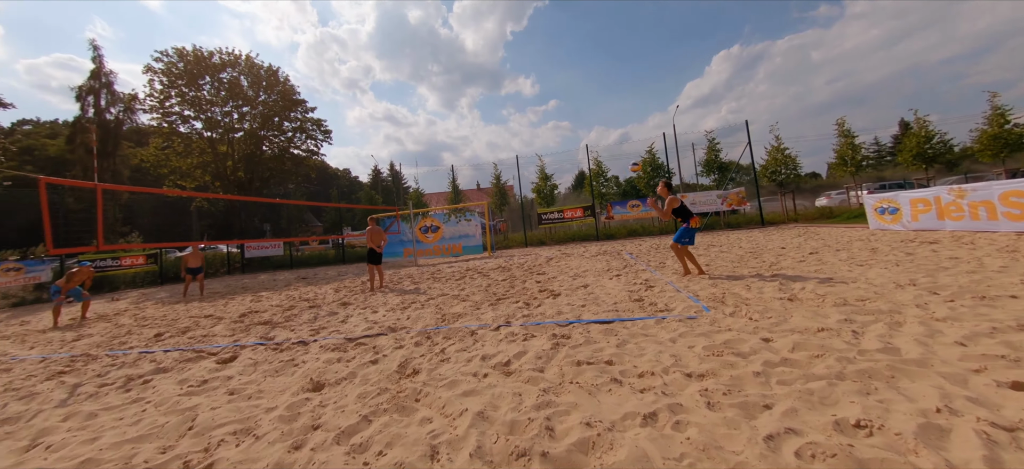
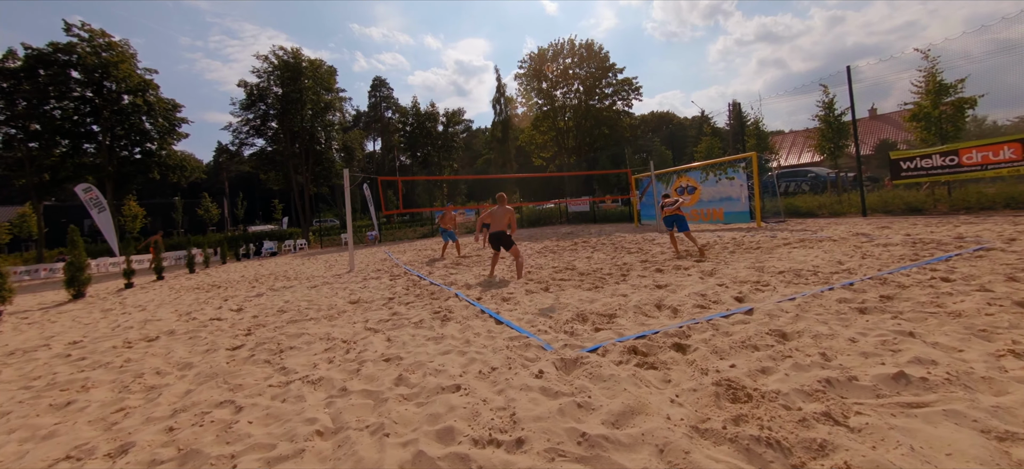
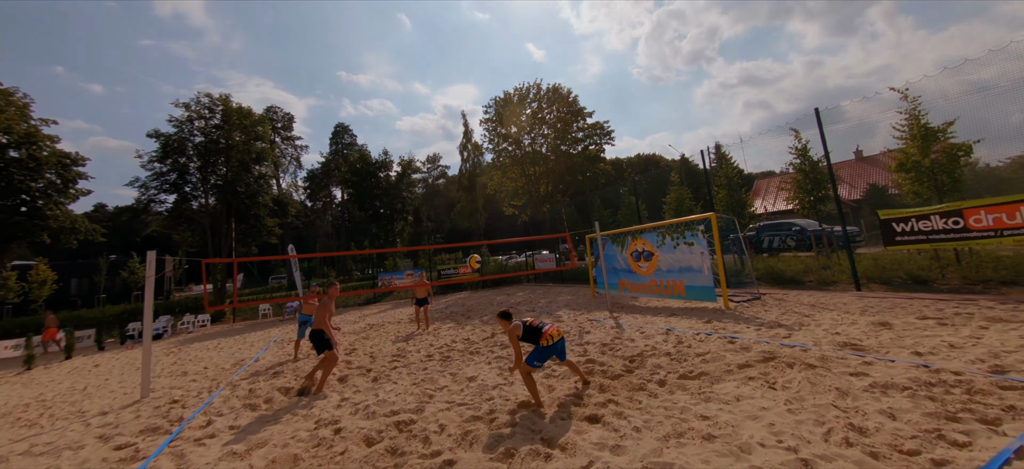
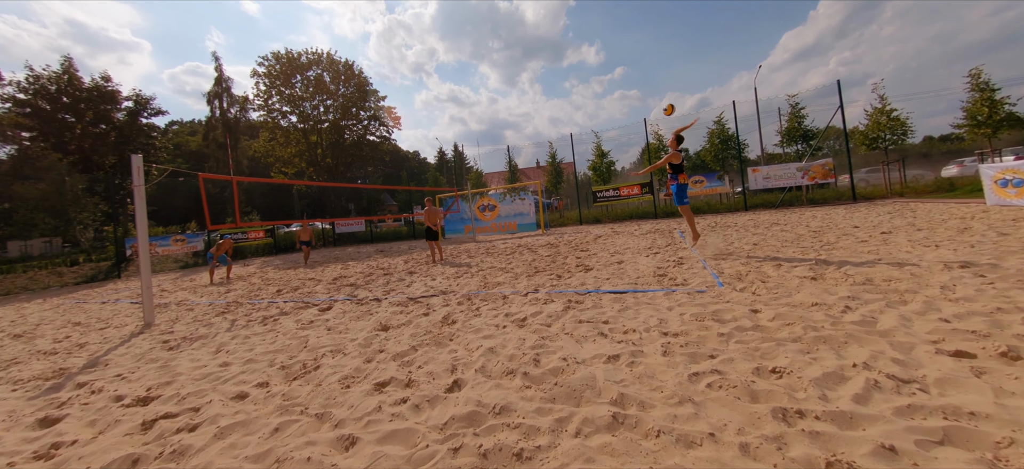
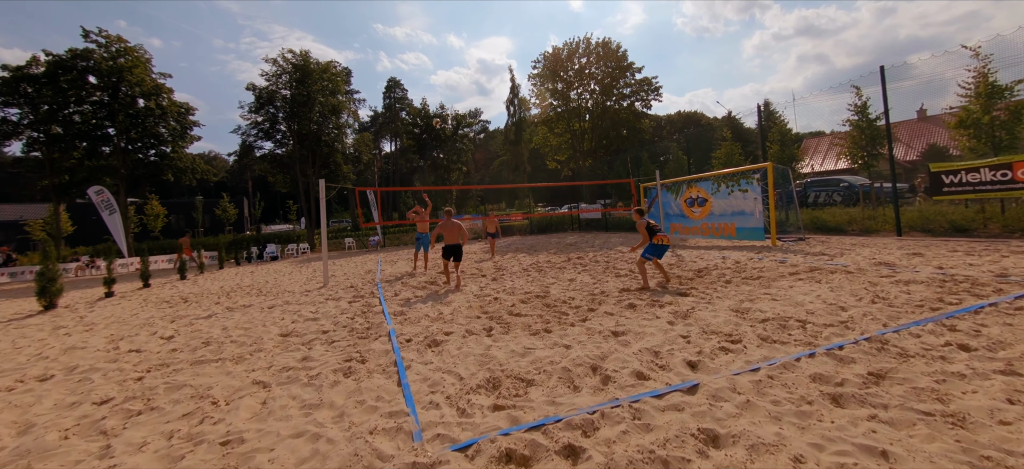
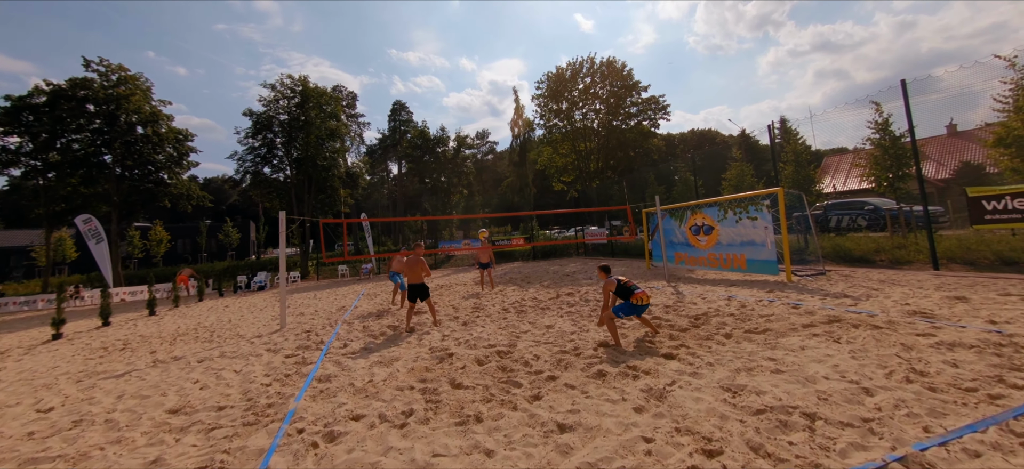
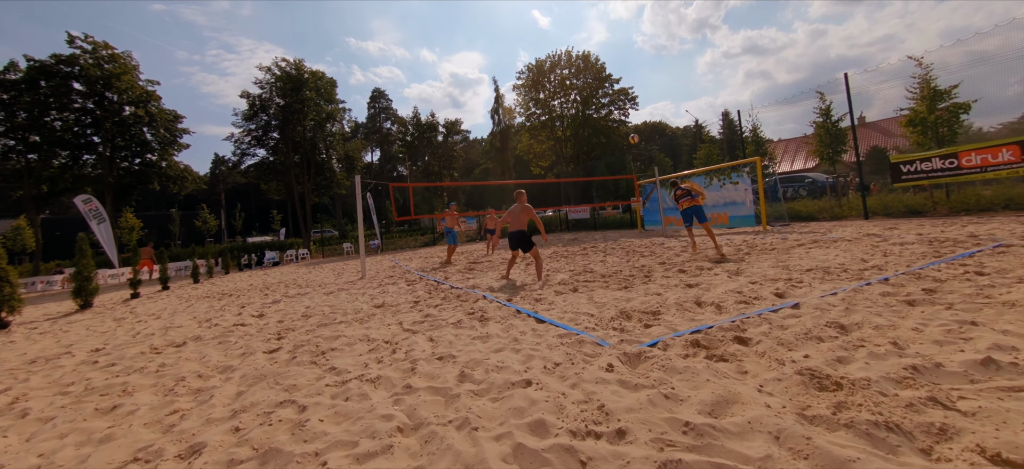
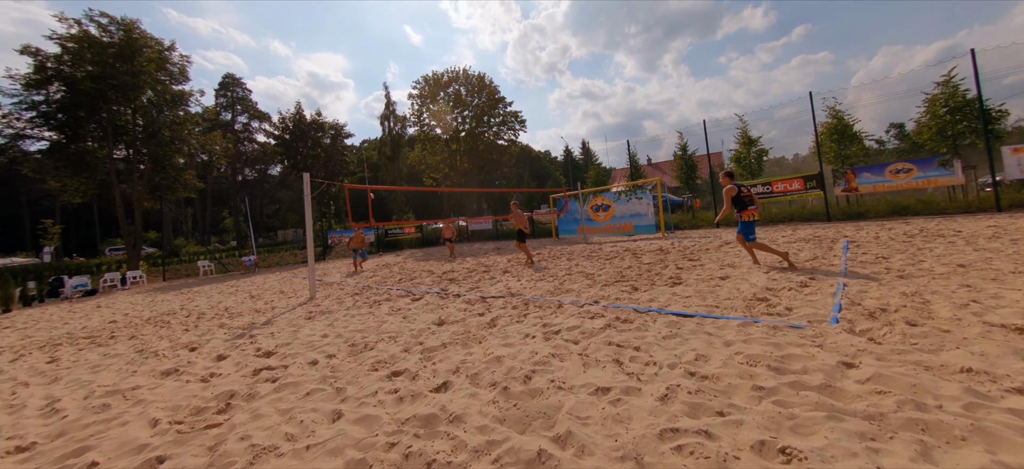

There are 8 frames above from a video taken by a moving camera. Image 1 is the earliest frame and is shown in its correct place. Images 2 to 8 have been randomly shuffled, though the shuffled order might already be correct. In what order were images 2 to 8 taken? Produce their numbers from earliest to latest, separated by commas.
4, 8, 7, 2, 5, 6, 3
